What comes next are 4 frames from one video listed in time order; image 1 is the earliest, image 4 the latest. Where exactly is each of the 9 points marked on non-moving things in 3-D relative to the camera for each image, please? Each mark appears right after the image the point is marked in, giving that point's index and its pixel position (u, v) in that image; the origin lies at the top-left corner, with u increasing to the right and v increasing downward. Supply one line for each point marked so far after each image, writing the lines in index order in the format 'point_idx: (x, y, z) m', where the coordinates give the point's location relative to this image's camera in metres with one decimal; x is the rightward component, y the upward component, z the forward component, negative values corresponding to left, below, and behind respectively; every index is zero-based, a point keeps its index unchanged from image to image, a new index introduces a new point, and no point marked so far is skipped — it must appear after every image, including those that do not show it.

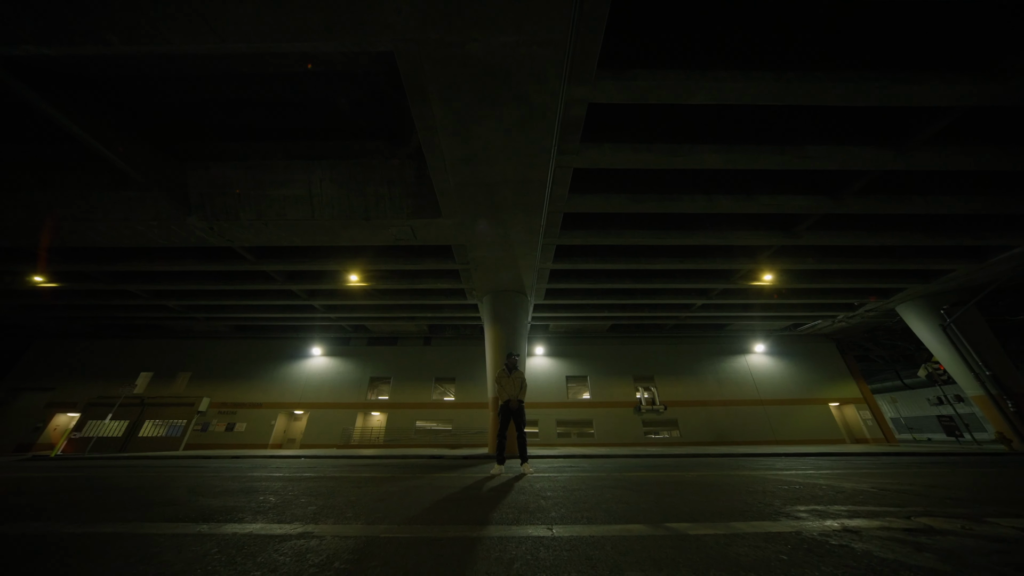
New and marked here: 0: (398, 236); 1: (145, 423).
0: (-2.8, +1.3, +8.3) m
1: (-14.1, -5.2, +13.0) m
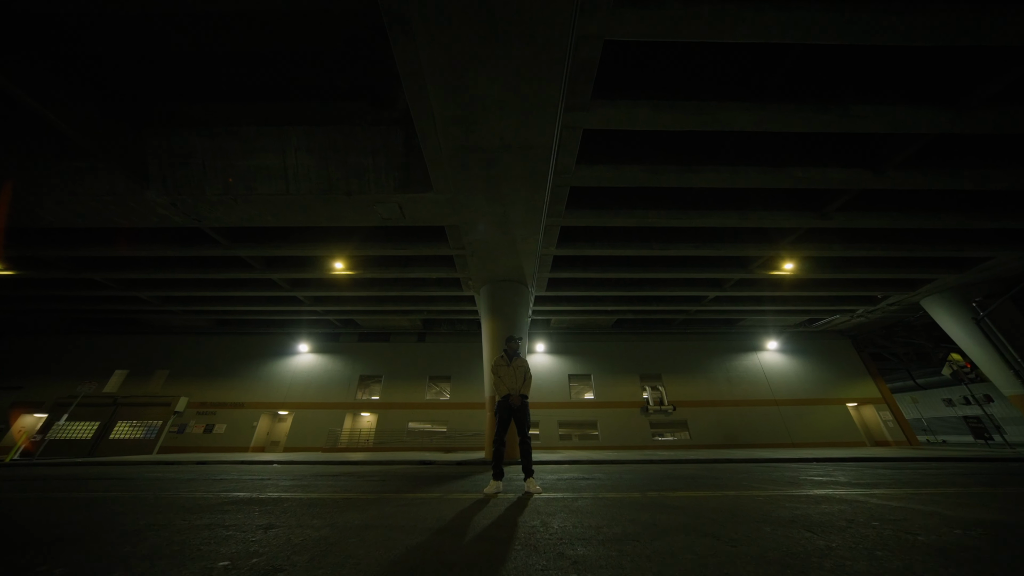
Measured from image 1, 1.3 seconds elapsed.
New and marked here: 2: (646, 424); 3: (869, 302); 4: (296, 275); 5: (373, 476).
0: (-2.8, +1.6, +7.4) m
1: (-14.2, -4.9, +12.1) m
2: (+5.1, -5.2, +12.7) m
3: (+12.7, -0.5, +12.0) m
4: (-6.4, +0.4, +9.9) m
5: (-1.8, -2.5, +4.4) m
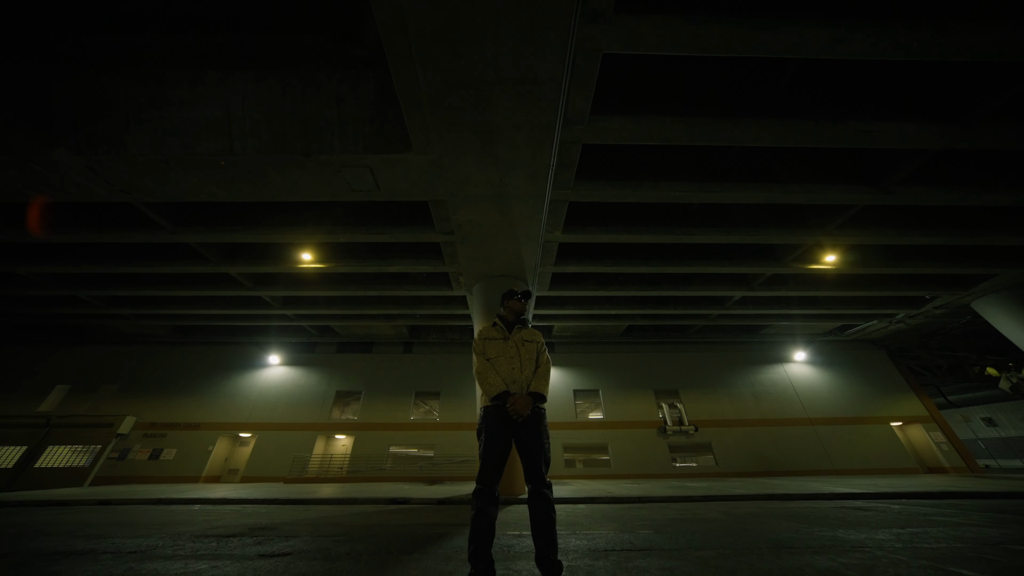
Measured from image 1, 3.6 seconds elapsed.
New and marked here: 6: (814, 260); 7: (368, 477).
0: (-2.9, +1.9, +6.1) m
1: (-14.2, -4.9, +10.3) m
2: (+5.0, -5.3, +11.0) m
3: (+12.7, -0.5, +10.6) m
4: (-6.4, +0.5, +8.4) m
5: (-1.8, -2.1, +2.8) m
6: (+7.5, +0.7, +8.3) m
7: (-4.5, -6.0, +10.6) m
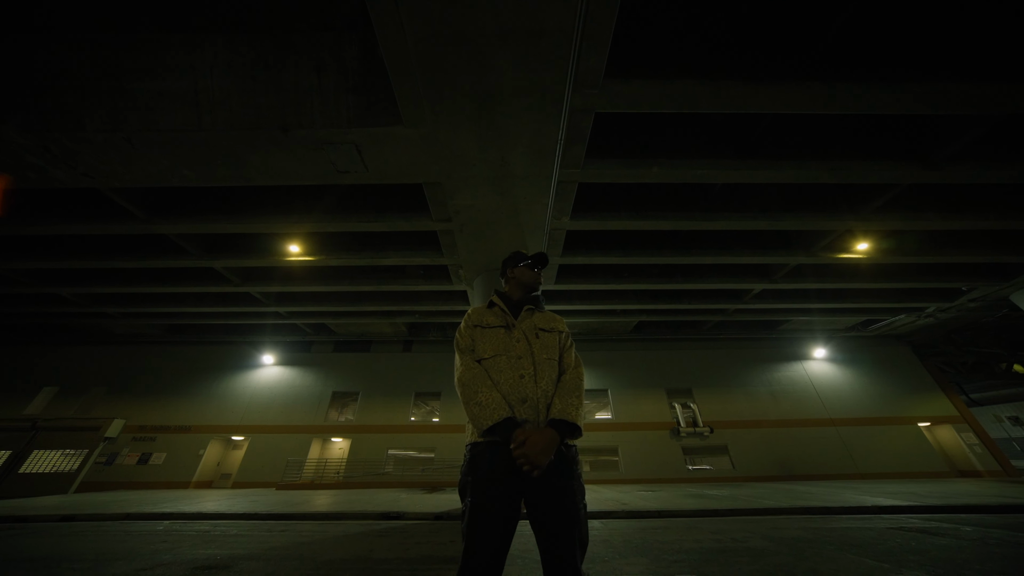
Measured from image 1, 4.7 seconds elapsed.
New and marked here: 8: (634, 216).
0: (-2.8, +2.0, +5.6) m
1: (-14.1, -4.9, +9.8) m
2: (+5.2, -5.0, +10.4) m
3: (+12.8, -0.3, +9.9) m
4: (-6.3, +0.6, +7.9) m
5: (-1.8, -2.0, +2.3) m
6: (+7.5, +0.9, +7.6) m
7: (-4.4, -5.8, +10.1) m
8: (+2.4, +1.4, +6.6) m
